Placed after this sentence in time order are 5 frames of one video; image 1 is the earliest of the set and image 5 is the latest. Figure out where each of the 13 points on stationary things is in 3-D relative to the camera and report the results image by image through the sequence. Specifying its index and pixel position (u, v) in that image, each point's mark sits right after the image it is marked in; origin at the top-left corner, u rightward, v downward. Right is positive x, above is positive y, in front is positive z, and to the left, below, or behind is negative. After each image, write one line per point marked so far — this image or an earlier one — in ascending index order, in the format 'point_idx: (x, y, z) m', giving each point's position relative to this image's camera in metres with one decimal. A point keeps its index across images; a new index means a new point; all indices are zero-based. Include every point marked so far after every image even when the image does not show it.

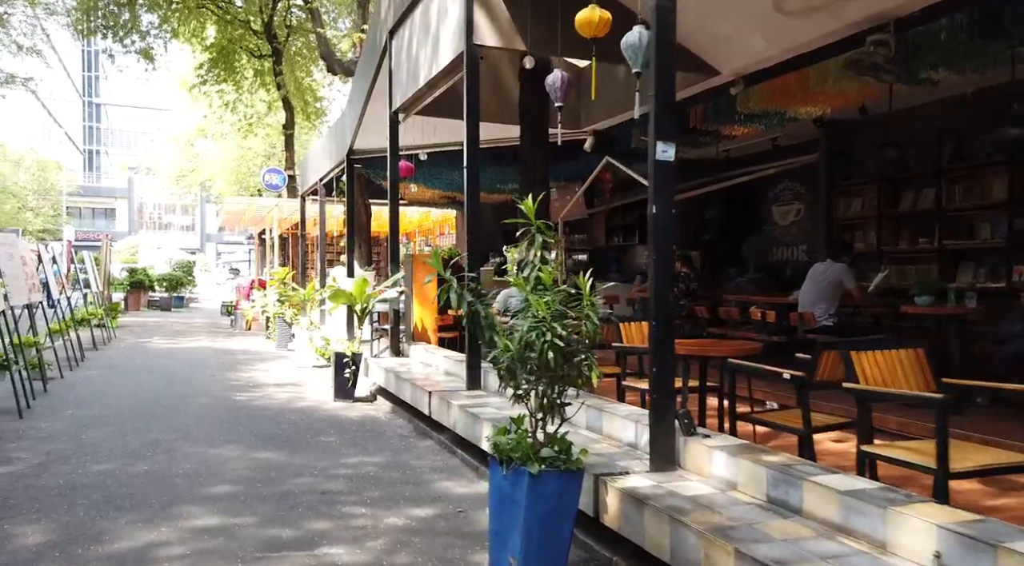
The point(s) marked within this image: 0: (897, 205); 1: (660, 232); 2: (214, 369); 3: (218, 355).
0: (+3.9, +0.8, +8.8) m
1: (+0.8, +0.3, +4.2) m
2: (-4.3, -1.2, +12.4) m
3: (-5.1, -1.2, +14.9) m
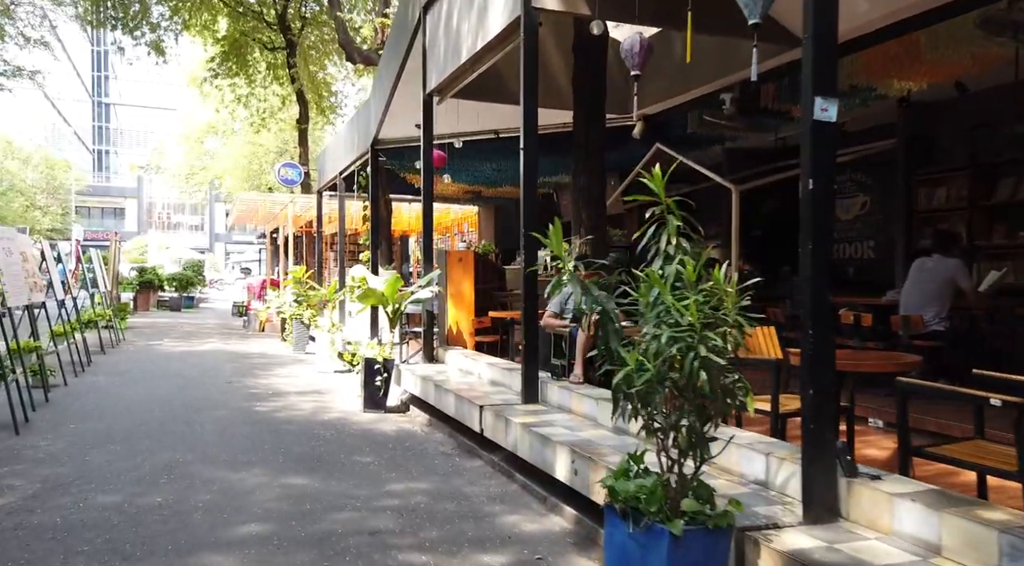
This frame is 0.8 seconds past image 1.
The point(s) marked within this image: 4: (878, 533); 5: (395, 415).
0: (+4.4, +0.8, +7.9) m
1: (+1.2, +0.3, +3.3) m
2: (-3.8, -1.2, +11.6) m
3: (-4.5, -1.2, +14.0) m
4: (+1.3, -0.9, +3.1) m
5: (-1.2, -1.3, +8.7) m
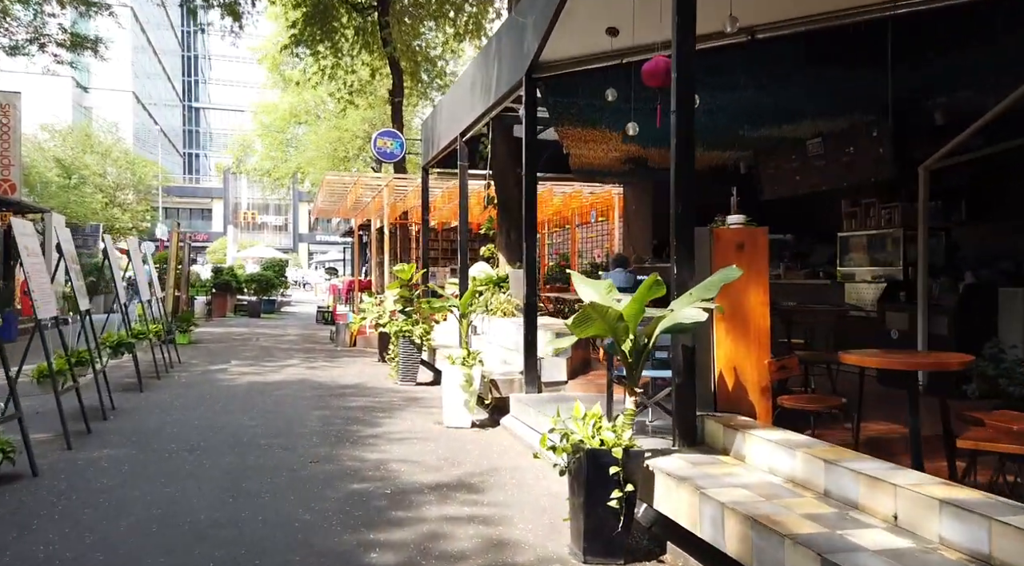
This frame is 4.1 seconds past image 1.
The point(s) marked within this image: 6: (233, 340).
0: (+6.2, +0.8, +2.8) m
1: (+2.5, +0.2, -1.5) m
2: (-1.6, -1.3, +7.2) m
3: (-2.2, -1.3, +9.7) m
4: (+2.6, -0.9, -1.7) m
5: (+0.7, -1.4, +4.2) m
6: (-5.7, -1.2, +17.7) m
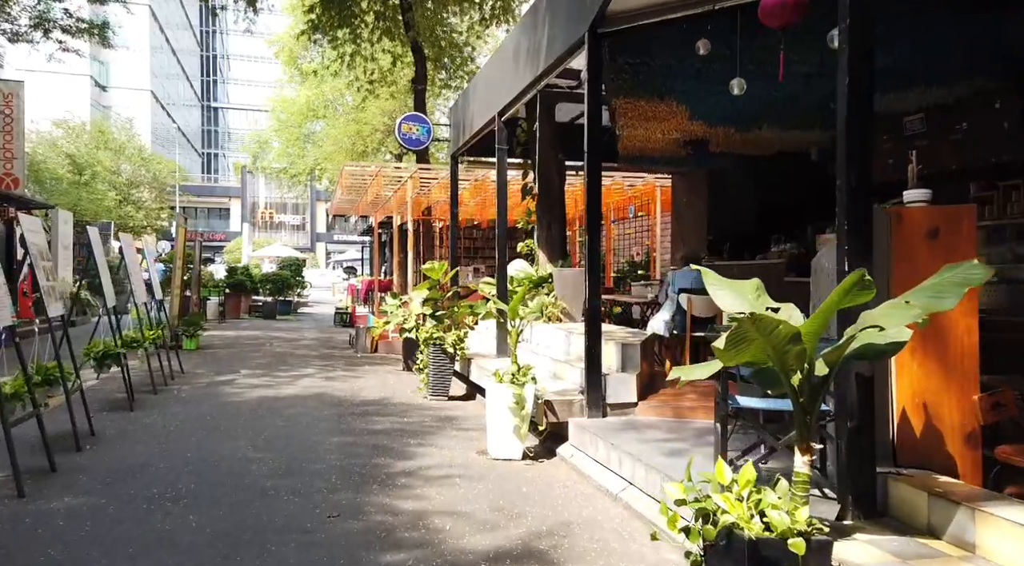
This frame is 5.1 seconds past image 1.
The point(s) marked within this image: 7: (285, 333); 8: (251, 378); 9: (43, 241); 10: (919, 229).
0: (+6.5, +0.8, +1.2) m
1: (+2.8, +0.2, -3.0) m
2: (-1.2, -1.3, +5.8) m
3: (-1.7, -1.3, +8.3) m
4: (+2.9, -1.0, -3.3) m
5: (+1.1, -1.4, +2.7) m
6: (-5.1, -1.2, +16.3) m
7: (-5.2, -1.2, +19.8) m
8: (-3.5, -1.3, +11.4) m
9: (-3.8, +0.4, +7.1) m
10: (+1.7, +0.2, +3.6) m
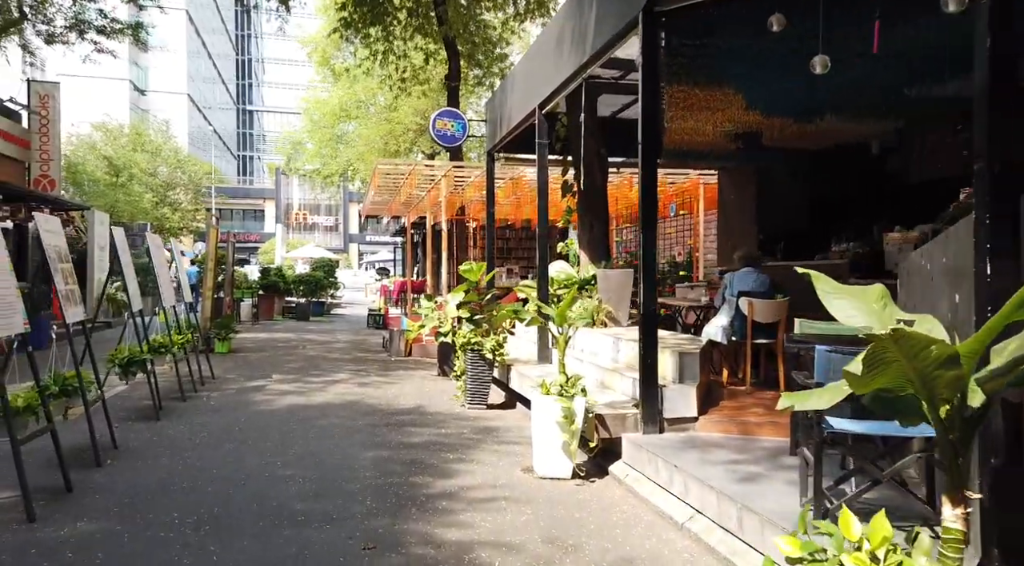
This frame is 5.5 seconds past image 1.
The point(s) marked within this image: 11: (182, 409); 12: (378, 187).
0: (+6.7, +0.7, +0.4) m
1: (+2.8, +0.2, -3.6) m
2: (-0.9, -1.3, +5.3) m
3: (-1.3, -1.3, +7.8) m
4: (+2.9, -1.0, -3.9) m
5: (+1.3, -1.4, +2.1) m
6: (-4.4, -1.2, +16.0) m
7: (-4.4, -1.2, +19.4) m
8: (-2.9, -1.3, +11.0) m
9: (-3.5, +0.3, +6.6) m
10: (+1.9, +0.2, +3.0) m
11: (-3.3, -1.3, +8.6) m
12: (-2.7, +2.0, +17.4) m
